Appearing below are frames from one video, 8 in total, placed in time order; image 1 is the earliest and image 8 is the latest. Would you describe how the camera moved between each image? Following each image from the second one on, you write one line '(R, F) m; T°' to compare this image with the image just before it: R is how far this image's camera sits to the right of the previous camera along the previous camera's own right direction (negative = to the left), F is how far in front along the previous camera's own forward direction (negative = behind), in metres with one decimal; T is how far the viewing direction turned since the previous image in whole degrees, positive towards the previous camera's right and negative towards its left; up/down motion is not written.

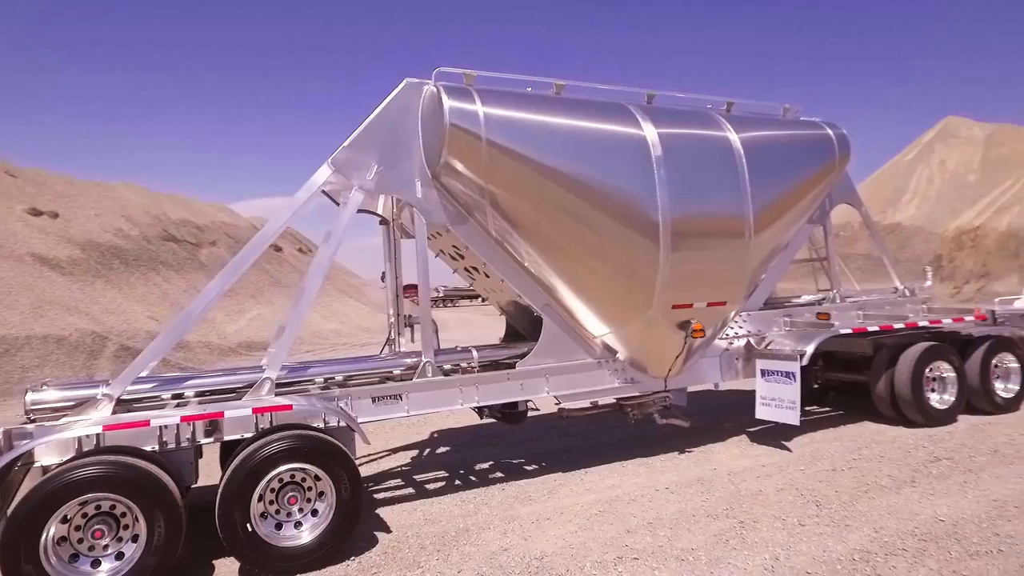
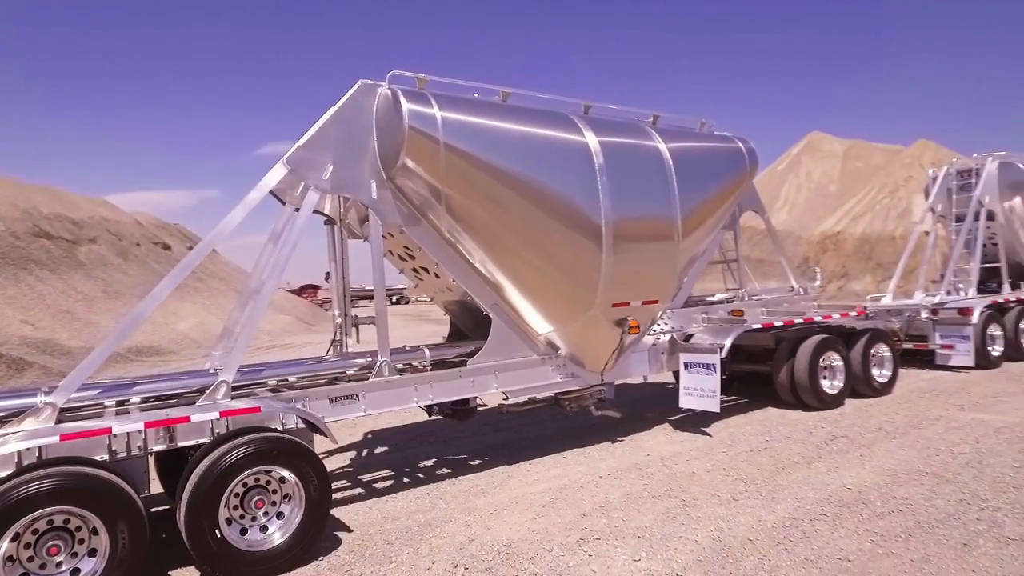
(-0.6, -0.2) m; +10°
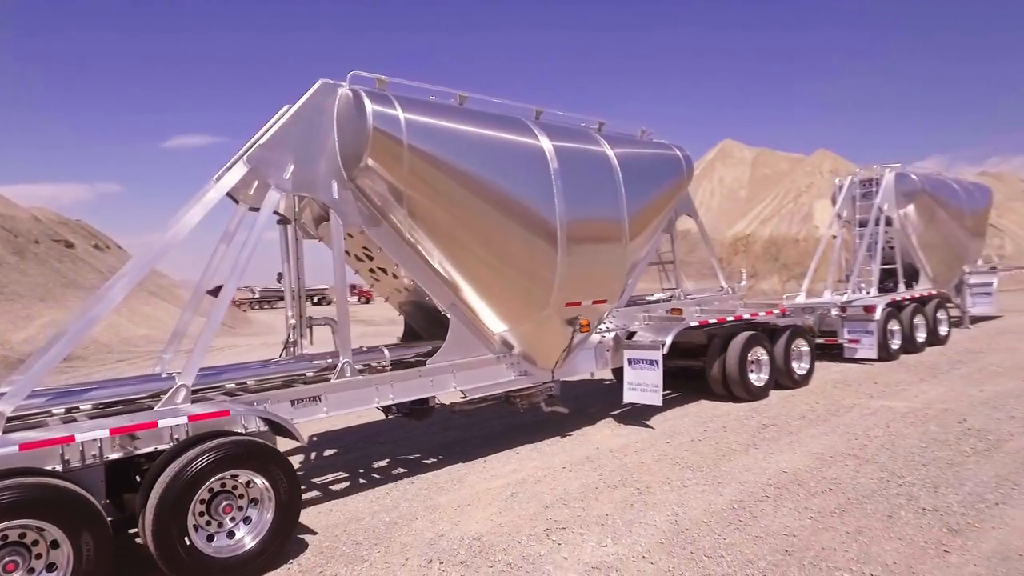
(-0.4, -0.1) m; +7°
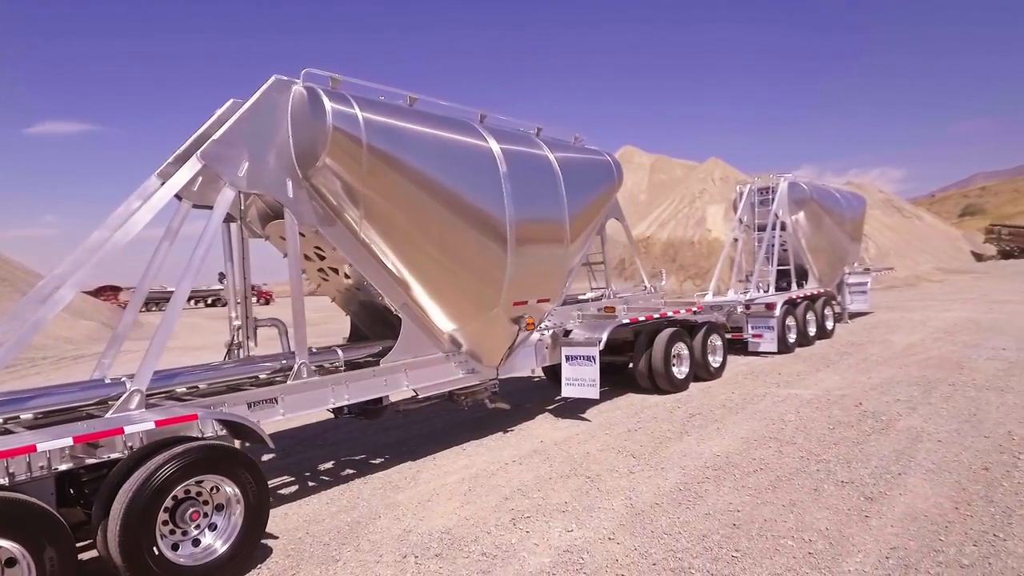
(-0.5, -0.1) m; +9°
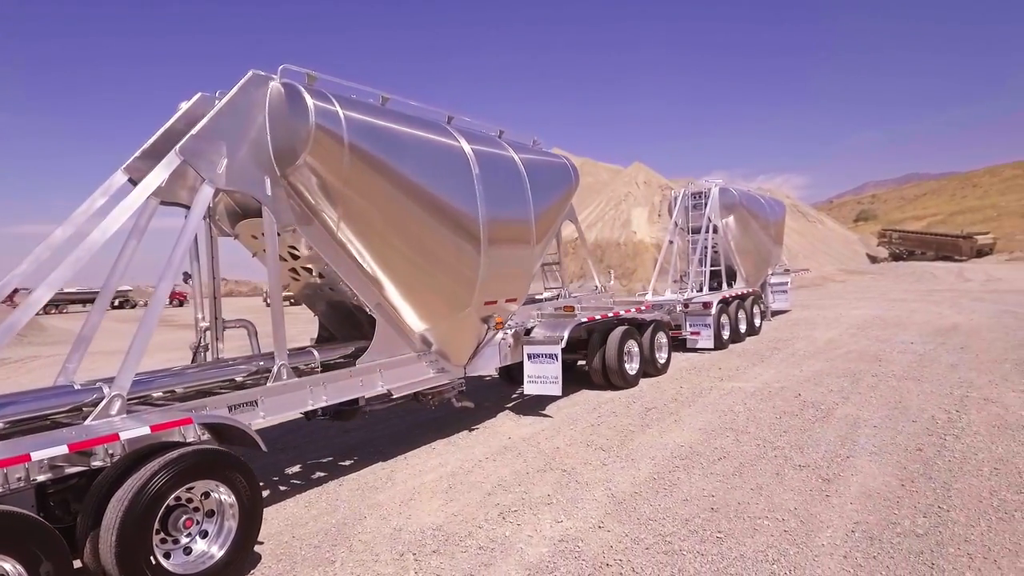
(-0.6, -0.1) m; +7°
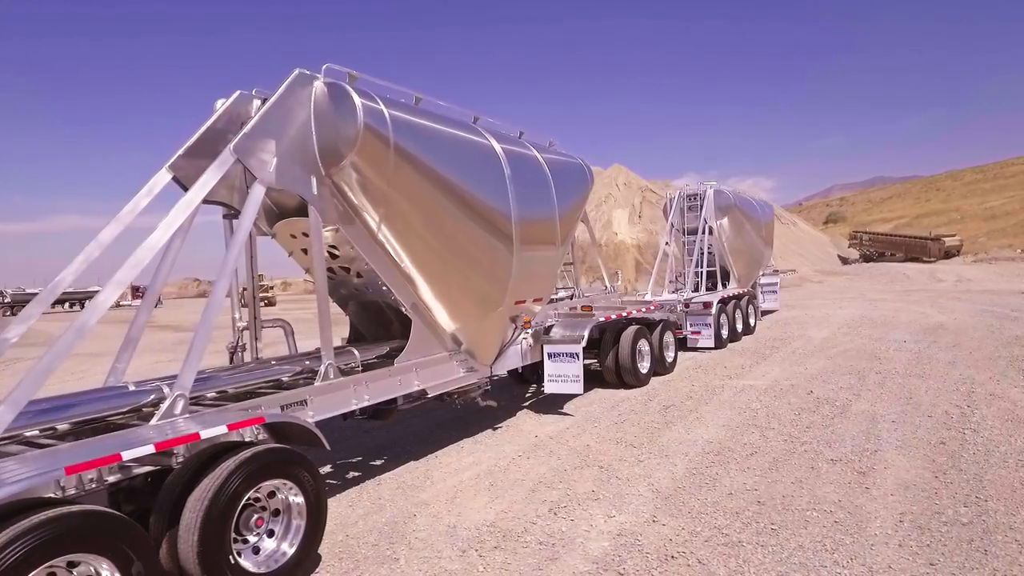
(-0.7, -0.1) m; +3°
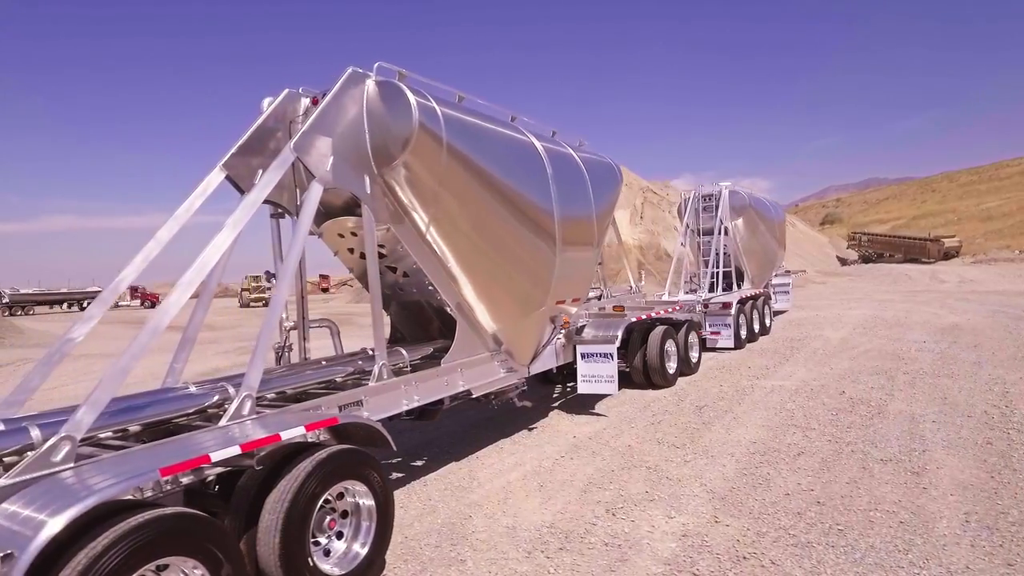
(-0.5, 0.0) m; +1°
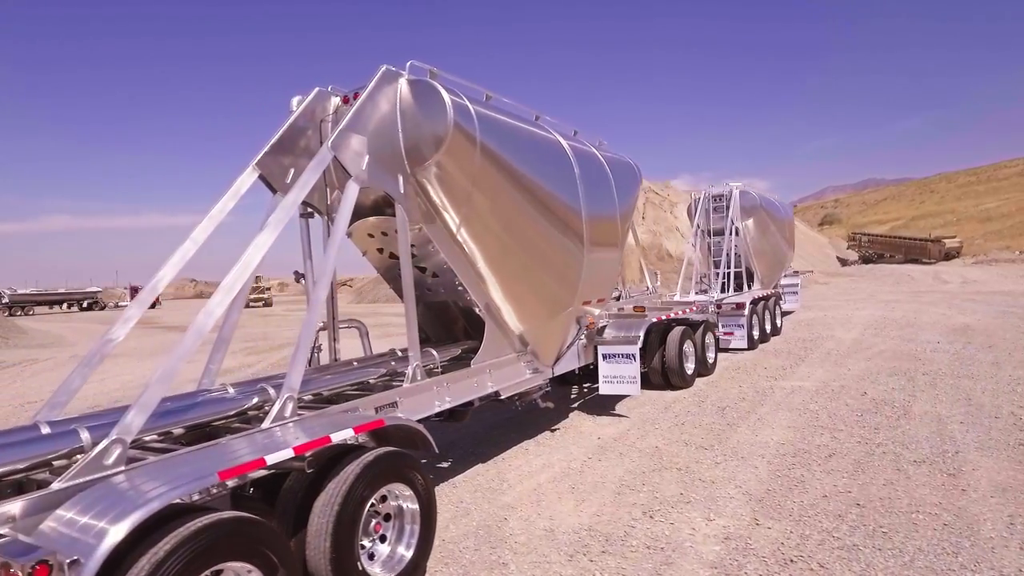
(-0.3, +0.1) m; +1°
